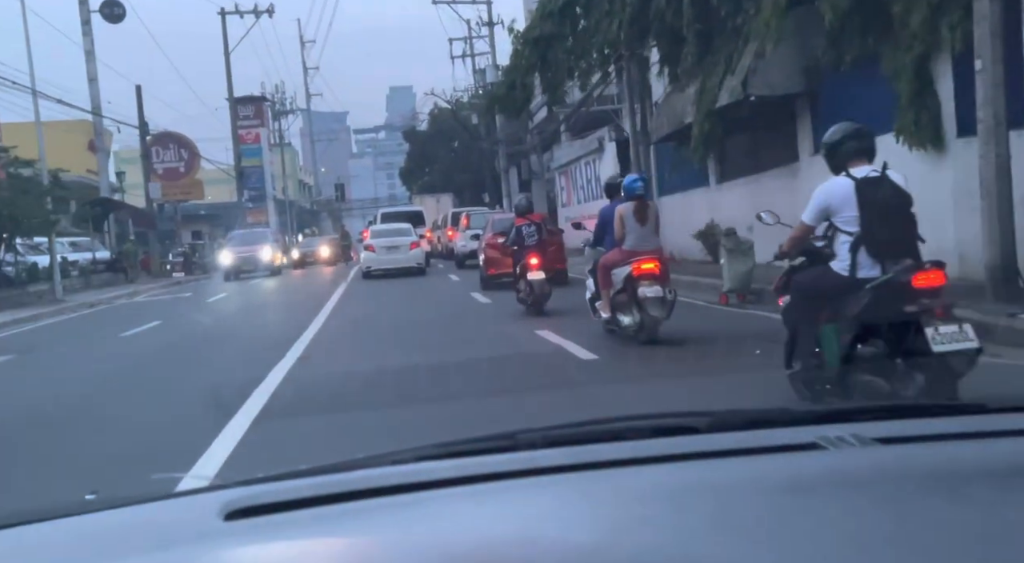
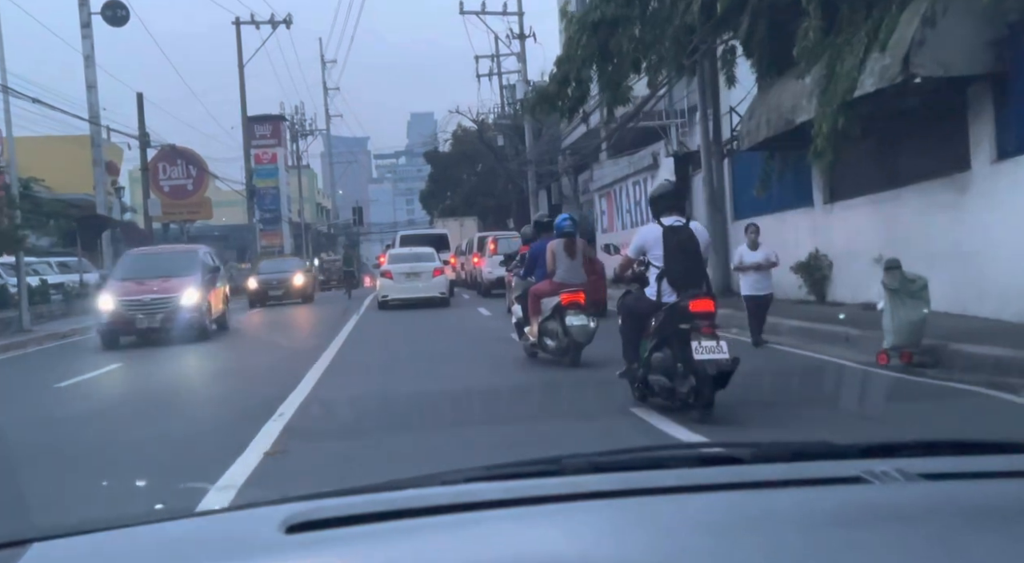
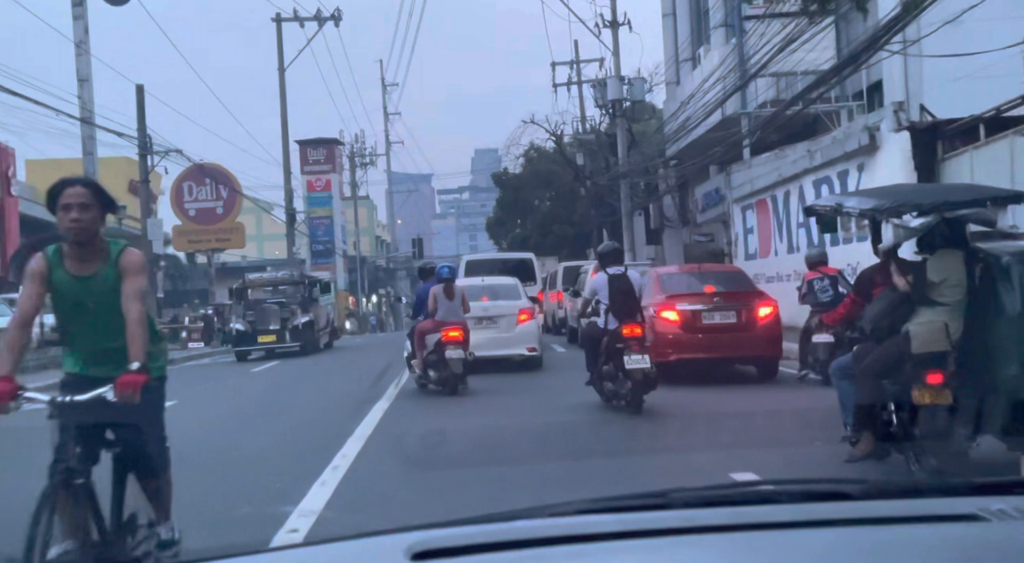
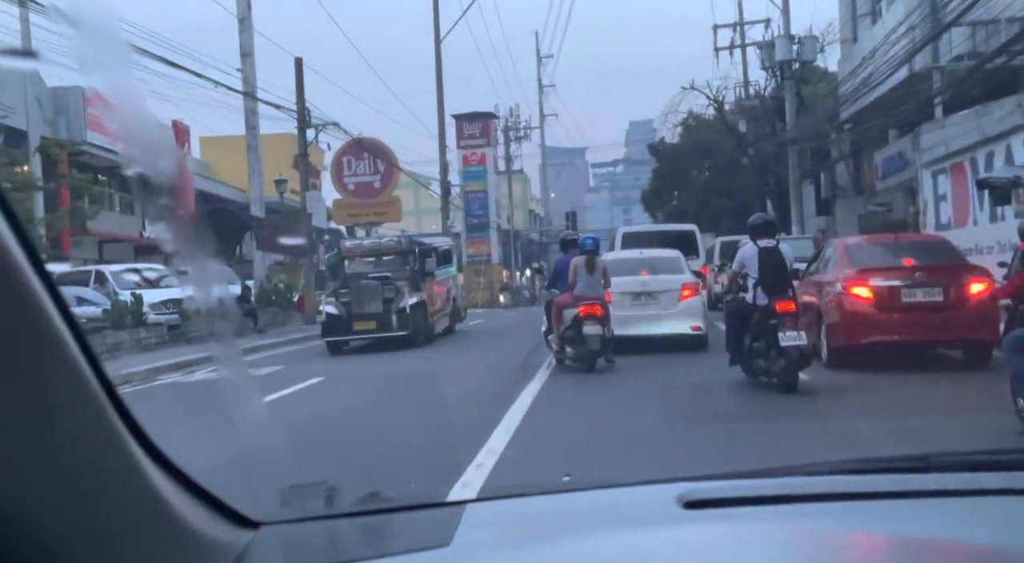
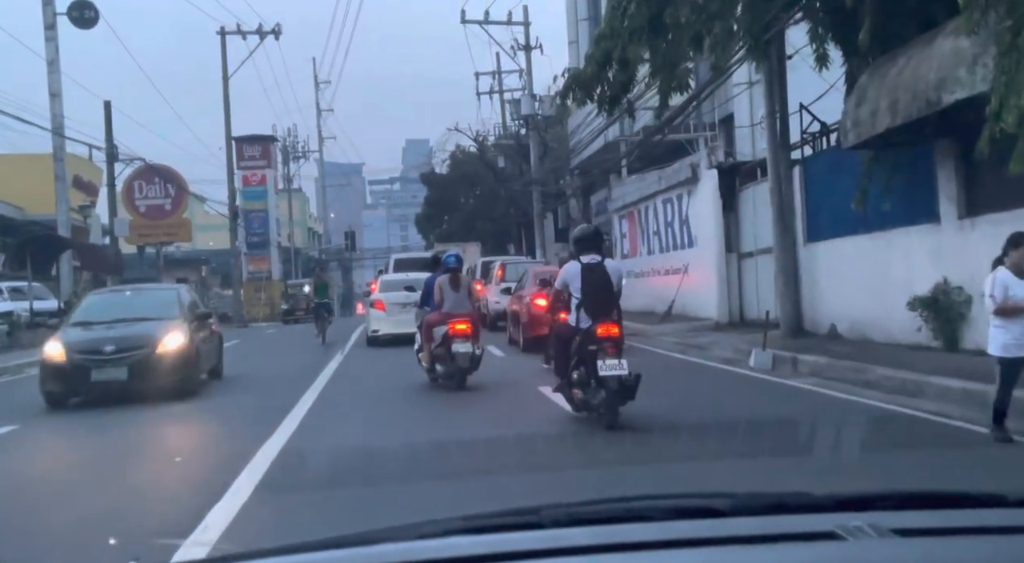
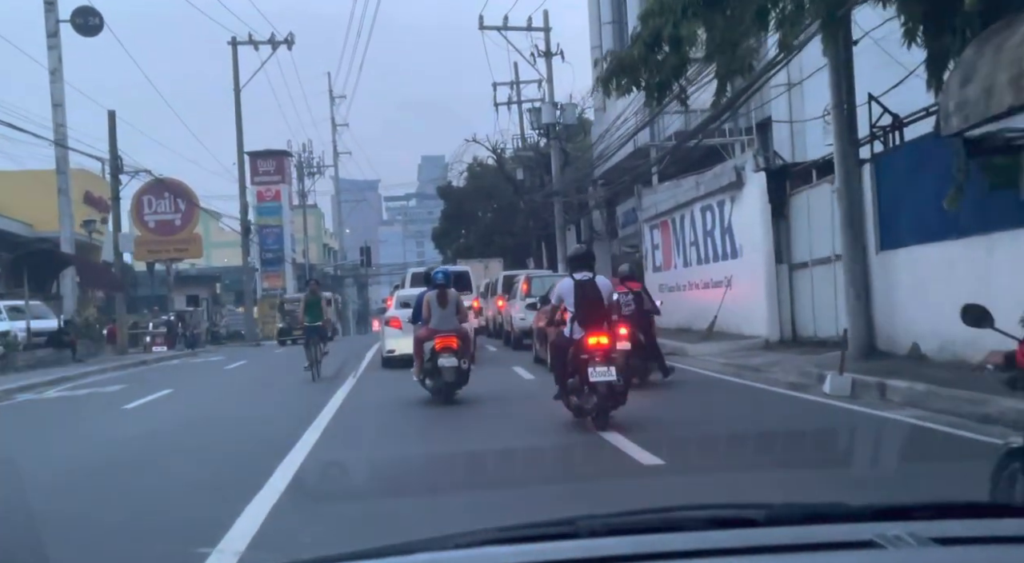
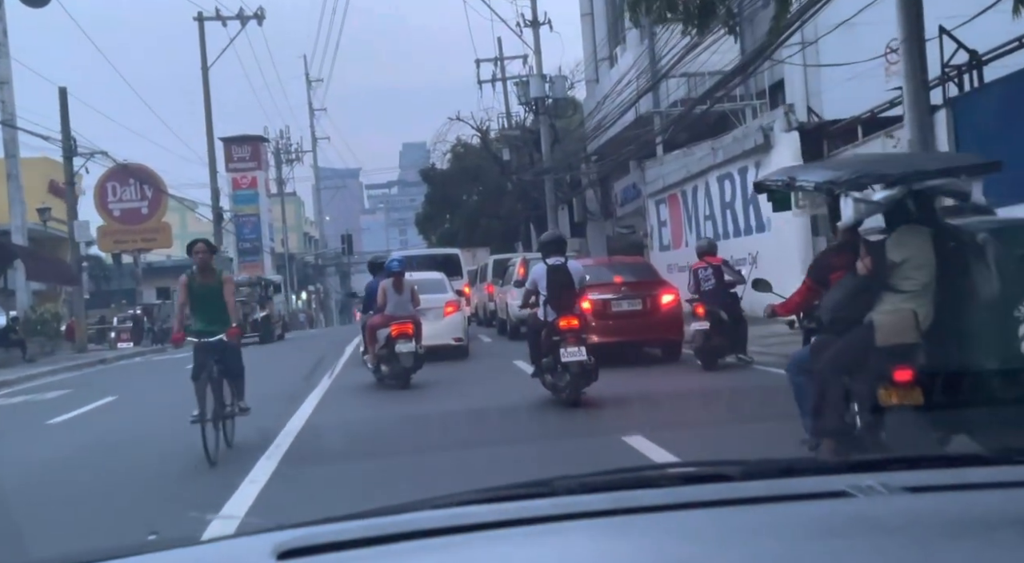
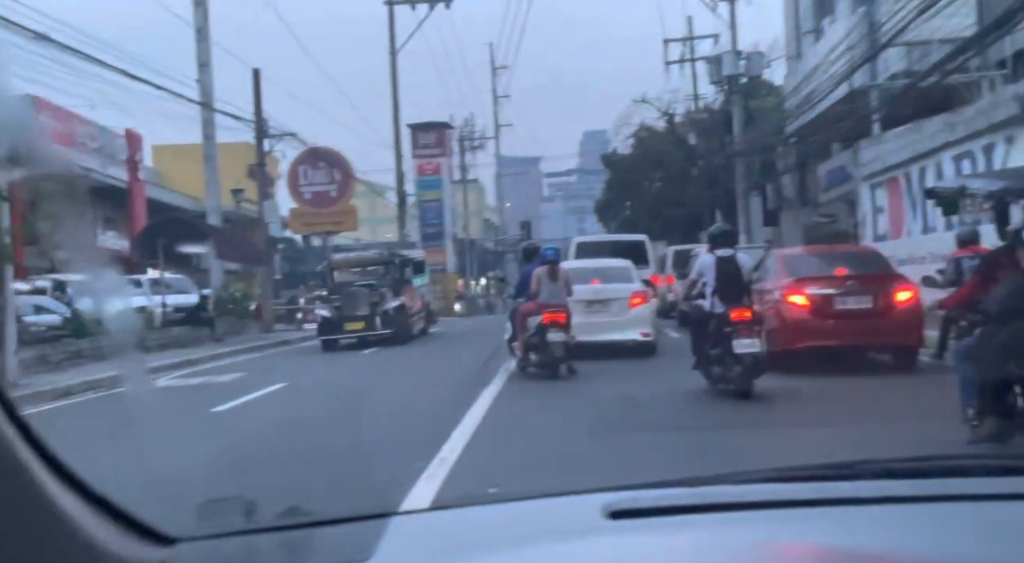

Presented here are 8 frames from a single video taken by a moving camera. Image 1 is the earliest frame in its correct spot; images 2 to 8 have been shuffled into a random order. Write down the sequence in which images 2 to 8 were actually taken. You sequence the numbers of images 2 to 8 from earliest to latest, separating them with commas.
2, 5, 6, 7, 3, 8, 4
